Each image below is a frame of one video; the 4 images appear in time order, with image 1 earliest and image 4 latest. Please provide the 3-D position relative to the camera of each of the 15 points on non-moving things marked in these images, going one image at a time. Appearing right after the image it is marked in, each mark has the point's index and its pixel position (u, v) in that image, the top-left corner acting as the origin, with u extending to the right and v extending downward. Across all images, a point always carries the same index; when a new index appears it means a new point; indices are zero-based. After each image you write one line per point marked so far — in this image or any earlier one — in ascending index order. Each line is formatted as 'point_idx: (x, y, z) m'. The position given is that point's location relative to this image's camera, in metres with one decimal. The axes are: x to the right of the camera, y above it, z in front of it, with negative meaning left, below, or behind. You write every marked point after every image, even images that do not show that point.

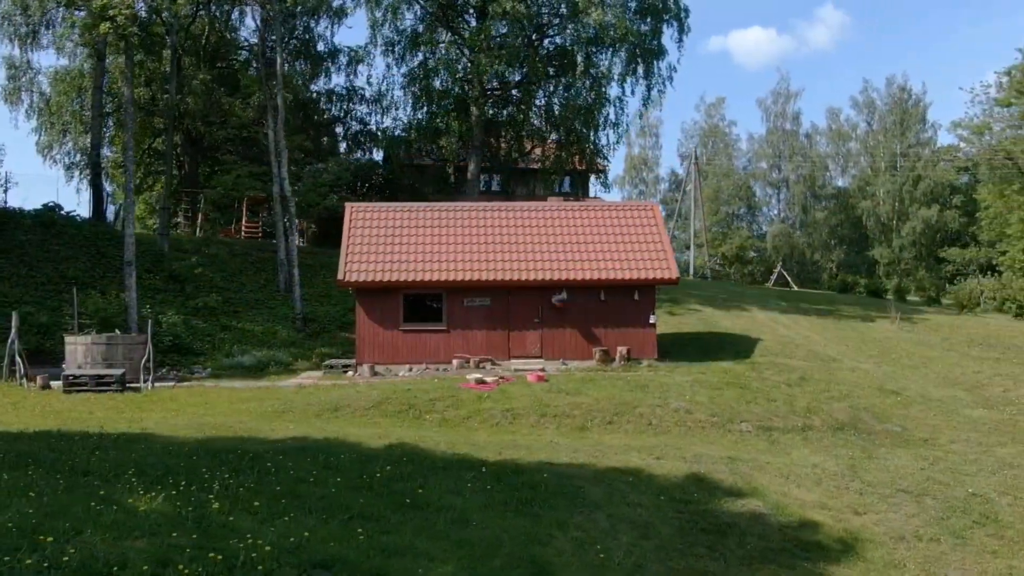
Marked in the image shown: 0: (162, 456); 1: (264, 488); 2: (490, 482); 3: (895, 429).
0: (-4.5, -2.2, +11.3) m
1: (-2.9, -2.3, +10.1) m
2: (-0.3, -2.5, +11.3) m
3: (+7.6, -2.8, +17.2) m
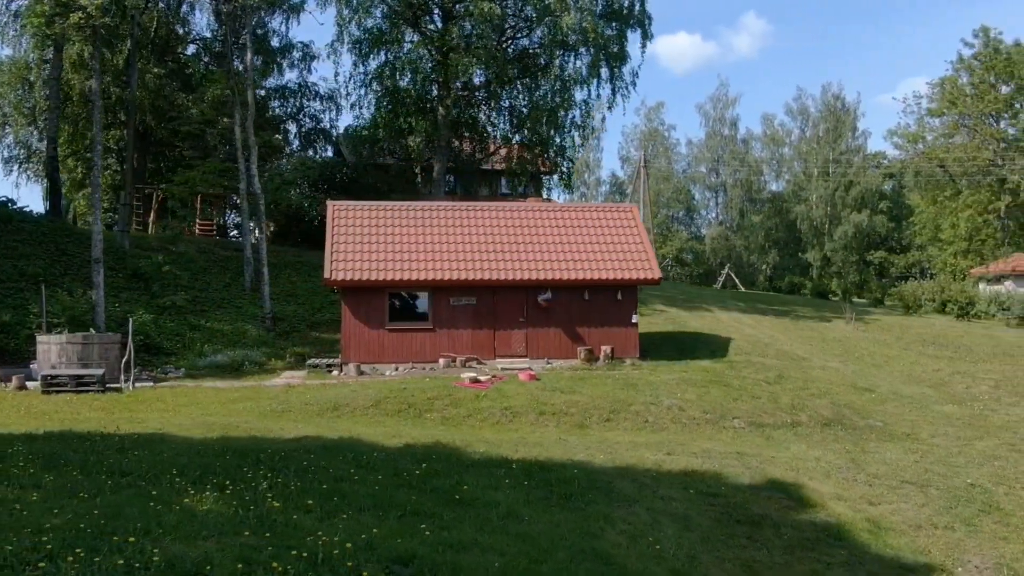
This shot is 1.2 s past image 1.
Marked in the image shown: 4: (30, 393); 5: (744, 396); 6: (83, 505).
0: (-4.1, -2.1, +11.1) m
1: (-2.3, -2.3, +10.0) m
2: (+0.2, -2.5, +11.5) m
3: (+7.6, -2.8, +18.0) m
4: (-10.3, -2.3, +18.6) m
5: (+5.2, -2.4, +19.5) m
6: (-4.2, -2.1, +8.5) m
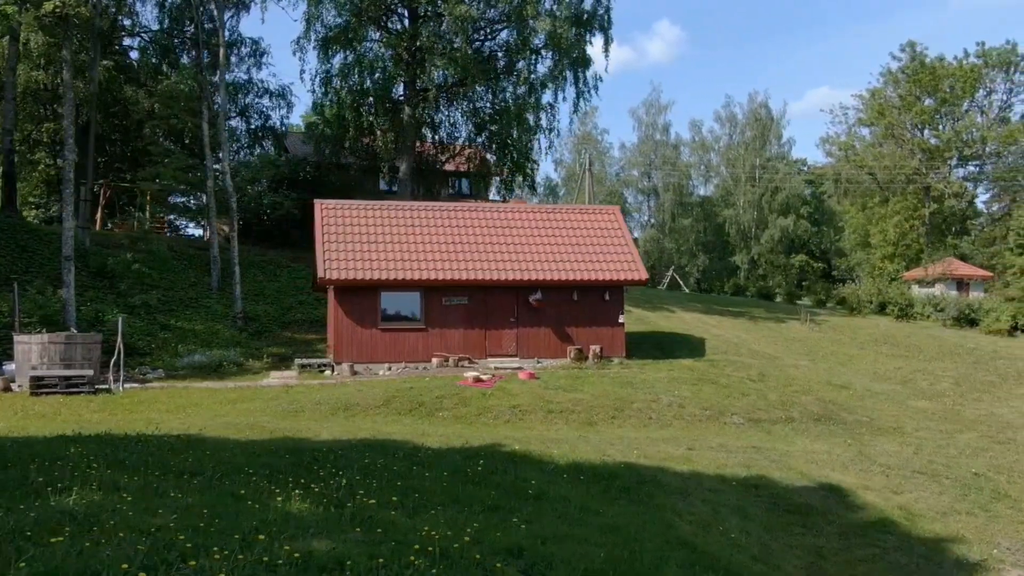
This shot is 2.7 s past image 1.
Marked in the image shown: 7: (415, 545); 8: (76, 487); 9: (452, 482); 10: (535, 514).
0: (-3.3, -2.1, +11.0) m
1: (-1.5, -2.3, +10.1) m
2: (+0.9, -2.5, +11.8) m
3: (+7.7, -2.8, +18.9) m
4: (-10.2, -2.2, +18.0) m
5: (+5.2, -2.4, +20.2) m
6: (-3.2, -2.1, +8.4) m
7: (-0.9, -2.3, +7.9) m
8: (-4.4, -2.0, +8.8) m
9: (-0.7, -2.4, +10.6) m
10: (+0.3, -2.5, +9.6) m
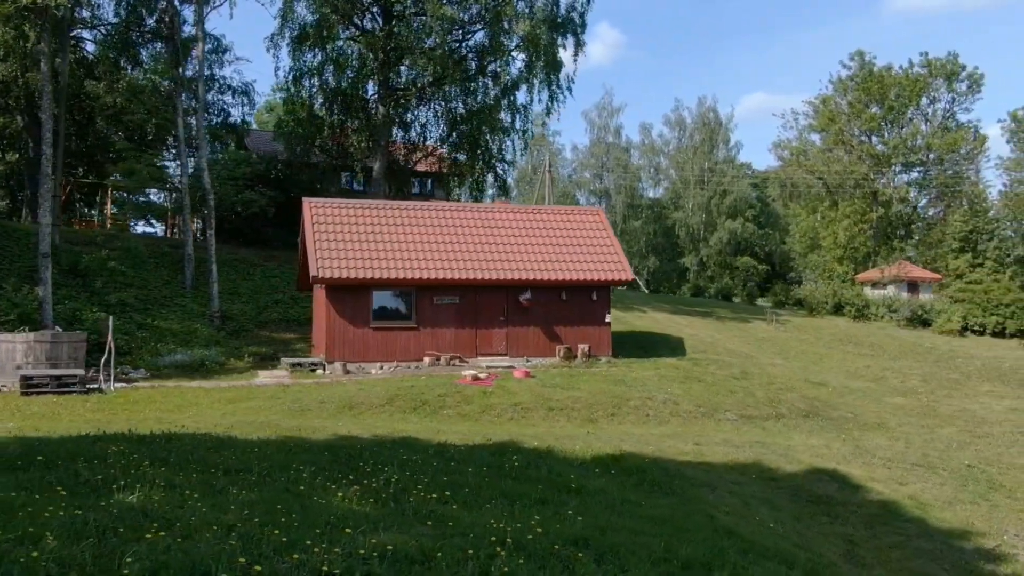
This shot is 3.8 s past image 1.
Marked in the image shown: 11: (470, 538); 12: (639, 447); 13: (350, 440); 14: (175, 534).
0: (-2.8, -2.1, +11.0) m
1: (-1.0, -2.3, +10.2) m
2: (+1.3, -2.5, +12.0) m
3: (+7.6, -2.9, +19.6) m
4: (-10.2, -2.2, +17.5) m
5: (+5.0, -2.4, +20.7) m
6: (-2.6, -2.1, +8.5) m
7: (-0.2, -2.3, +8.1) m
8: (-3.8, -2.0, +8.7) m
9: (-0.2, -2.3, +10.8) m
10: (+0.8, -2.5, +9.8) m
11: (-0.4, -2.3, +8.0) m
12: (+2.1, -2.7, +14.6) m
13: (-2.4, -2.2, +12.6) m
14: (-2.8, -2.0, +7.2) m
